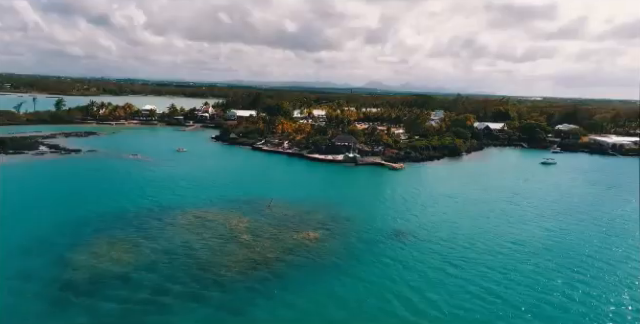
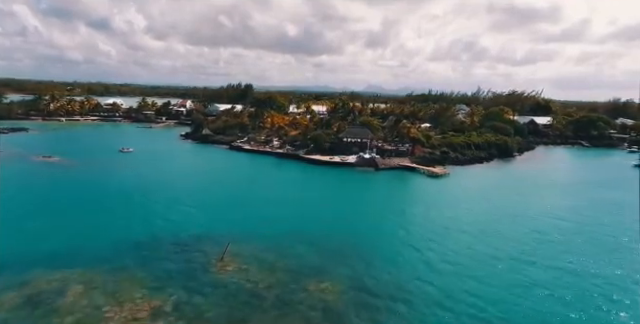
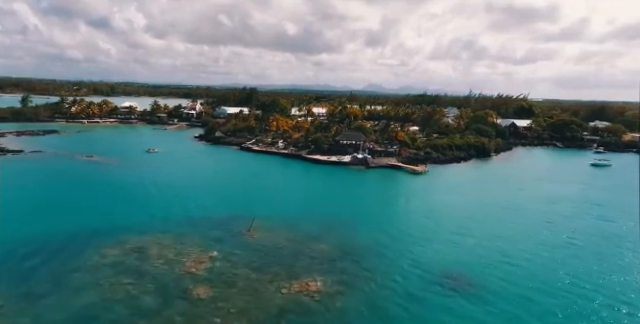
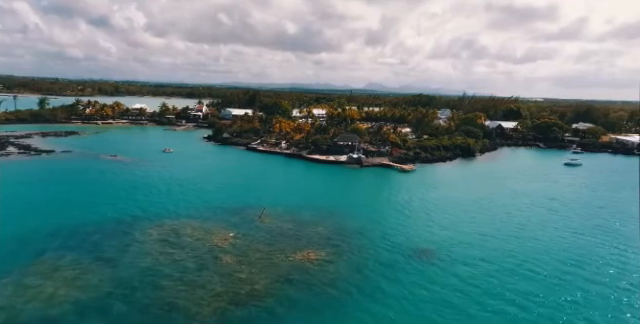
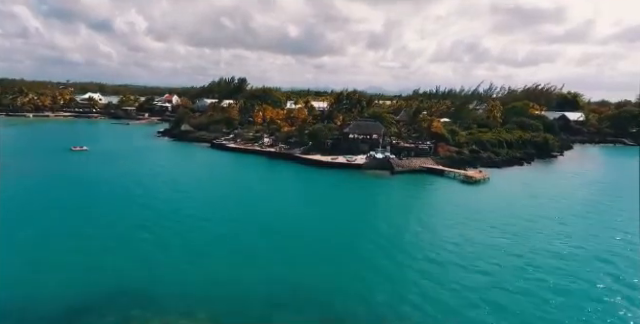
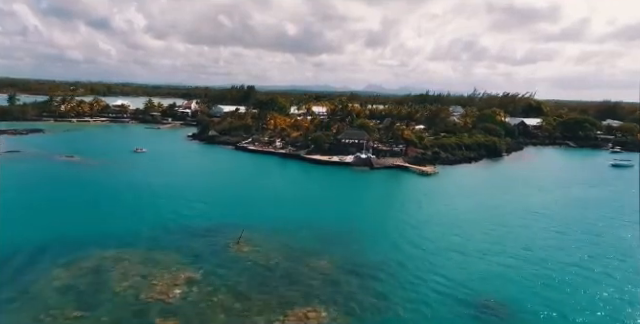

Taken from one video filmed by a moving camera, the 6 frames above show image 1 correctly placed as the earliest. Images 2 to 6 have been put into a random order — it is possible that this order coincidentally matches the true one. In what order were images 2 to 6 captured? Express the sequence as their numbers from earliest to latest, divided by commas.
4, 3, 6, 2, 5
